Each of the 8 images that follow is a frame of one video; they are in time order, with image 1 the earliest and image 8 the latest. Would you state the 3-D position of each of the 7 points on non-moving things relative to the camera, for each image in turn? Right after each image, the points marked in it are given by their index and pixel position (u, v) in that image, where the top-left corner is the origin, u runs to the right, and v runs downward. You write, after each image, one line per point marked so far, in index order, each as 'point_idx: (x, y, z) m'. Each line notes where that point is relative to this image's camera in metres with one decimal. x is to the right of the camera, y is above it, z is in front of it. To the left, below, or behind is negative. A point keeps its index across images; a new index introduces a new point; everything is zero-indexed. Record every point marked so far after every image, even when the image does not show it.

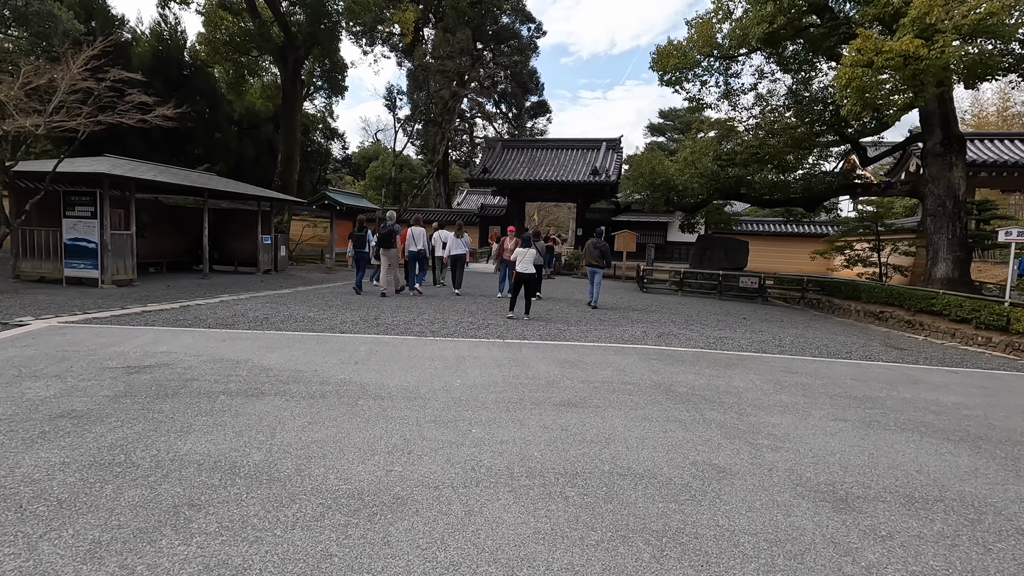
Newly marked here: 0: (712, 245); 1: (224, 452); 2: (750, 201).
0: (+5.5, +1.2, +14.7) m
1: (-1.4, -0.8, +2.6) m
2: (+5.9, +2.2, +13.3) m
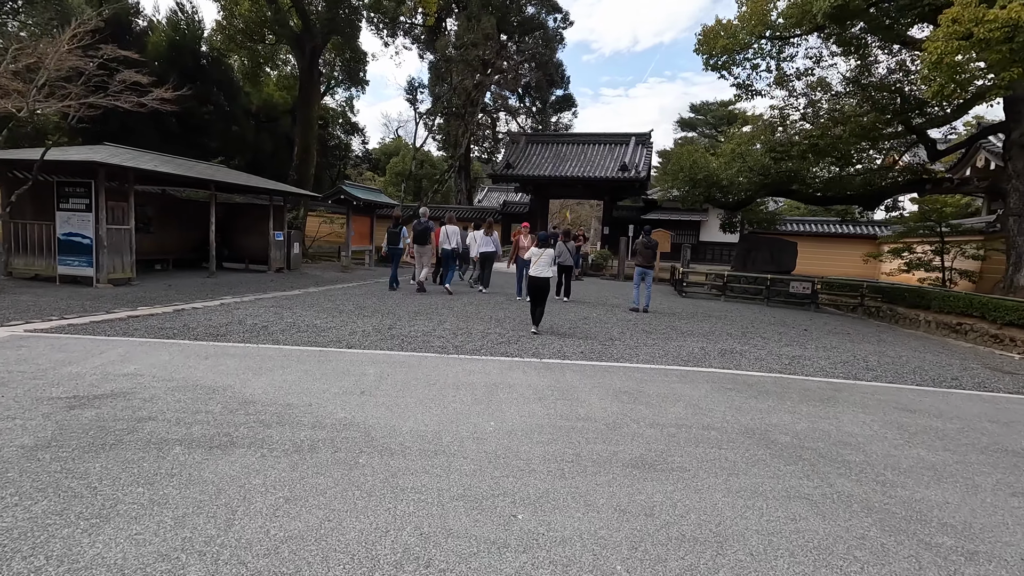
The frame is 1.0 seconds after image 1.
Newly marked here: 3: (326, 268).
0: (+6.2, +1.1, +13.5) m
1: (-1.2, -0.9, +1.7) m
2: (+6.5, +2.0, +12.1) m
3: (-5.1, +0.6, +14.8) m
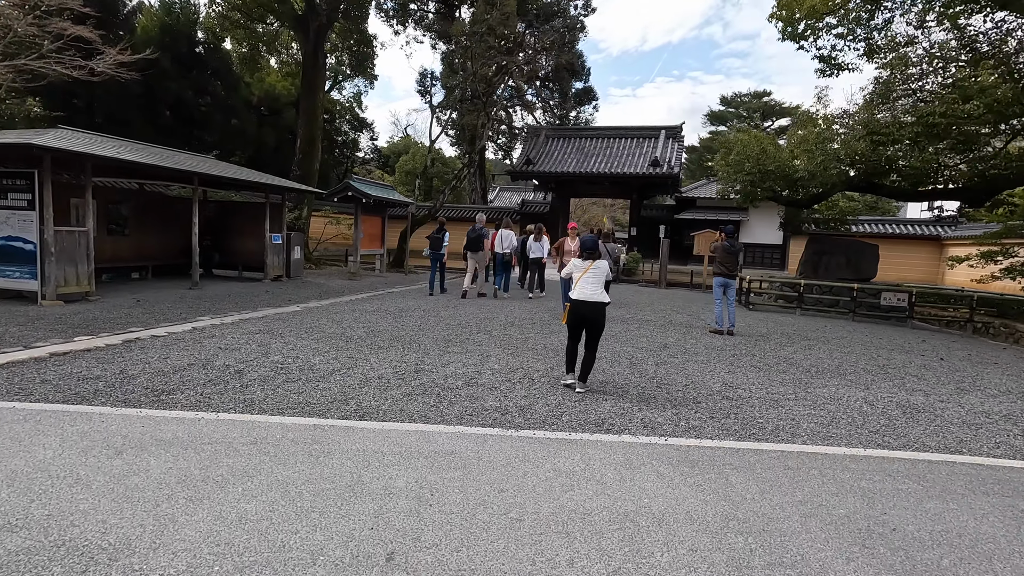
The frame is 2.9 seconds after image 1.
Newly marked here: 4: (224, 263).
0: (+6.9, +0.9, +11.6) m
1: (-0.6, -1.1, -0.1) m
2: (+7.2, +1.8, +10.2) m
3: (-4.4, +0.3, +13.0) m
4: (-6.2, +0.5, +11.5) m
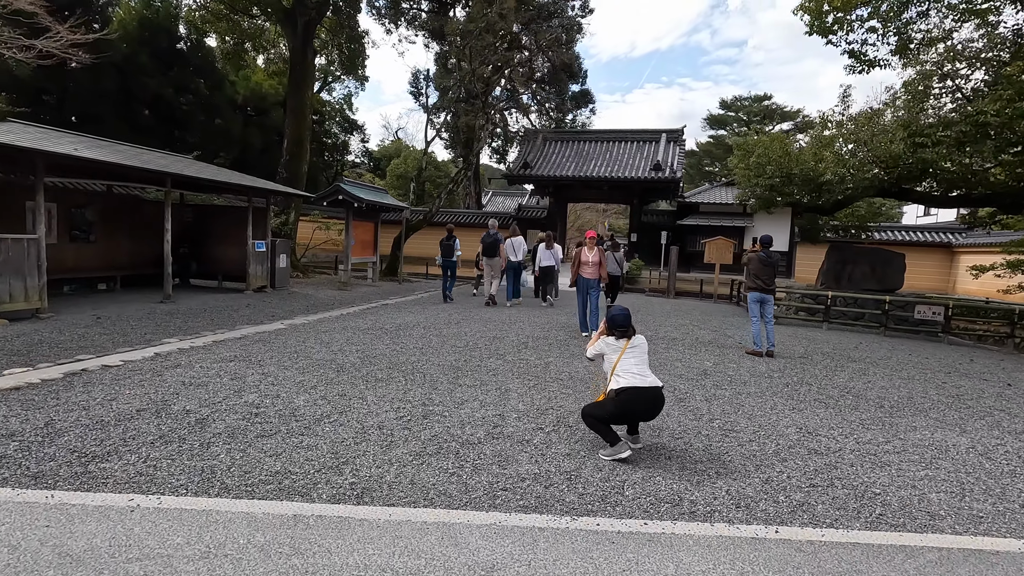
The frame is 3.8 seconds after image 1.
0: (+7.0, +0.6, +10.9) m
1: (-0.3, -1.2, -0.9) m
2: (+7.3, +1.6, +9.6) m
3: (-4.3, +0.1, +12.1) m
4: (-6.1, +0.3, +10.5) m
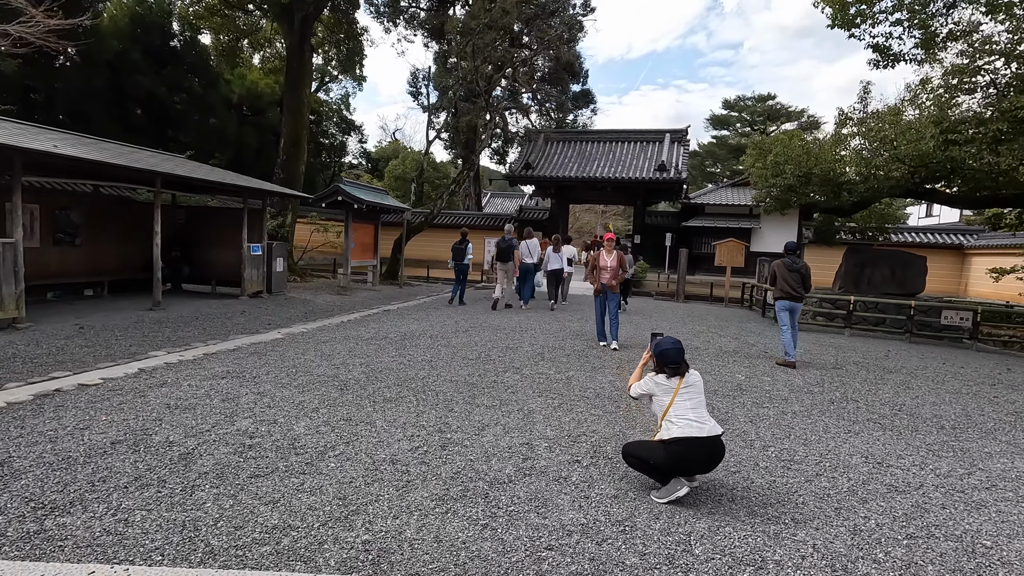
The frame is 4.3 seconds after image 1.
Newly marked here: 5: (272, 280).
0: (+7.1, +0.5, +10.6) m
1: (-0.1, -1.3, -1.3) m
2: (+7.4, +1.5, +9.2) m
3: (-4.2, 0.0, +11.7) m
4: (-6.0, +0.2, +10.1) m
5: (-4.5, +0.2, +10.1) m
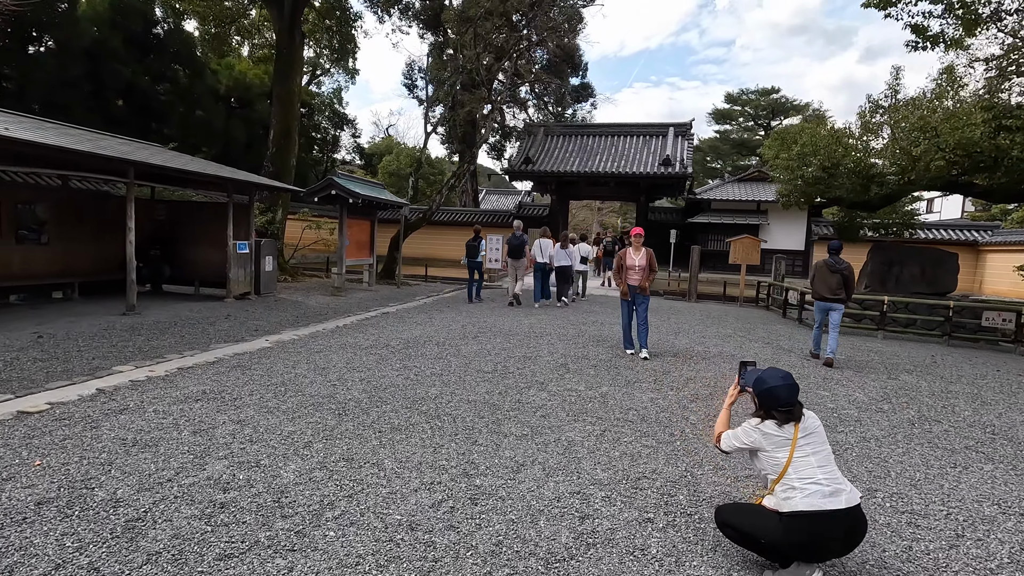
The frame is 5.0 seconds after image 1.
0: (+7.3, +0.6, +10.0) m
1: (+0.1, -1.3, -2.0) m
2: (+7.6, +1.5, +8.6) m
3: (-4.1, 0.0, +11.0) m
4: (-5.8, +0.2, +9.3) m
5: (-4.4, +0.1, +9.4) m
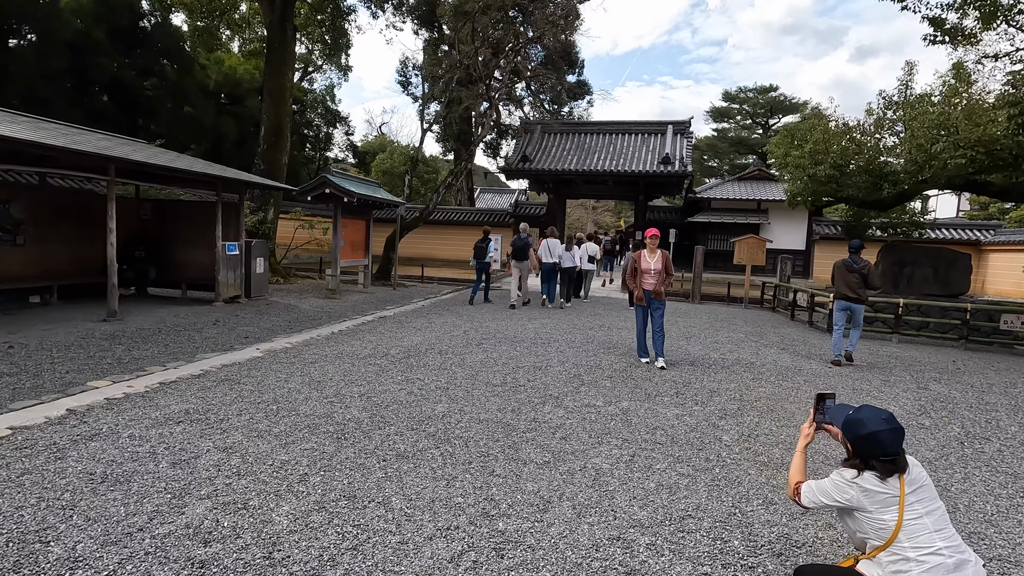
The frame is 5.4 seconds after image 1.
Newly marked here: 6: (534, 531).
0: (+7.3, +0.5, +9.7) m
1: (+0.3, -1.4, -2.3) m
2: (+7.6, +1.5, +8.3) m
3: (-4.1, -0.1, +10.6) m
4: (-5.8, +0.1, +8.9) m
5: (-4.4, +0.1, +9.0) m
6: (+0.1, -1.0, +2.2) m
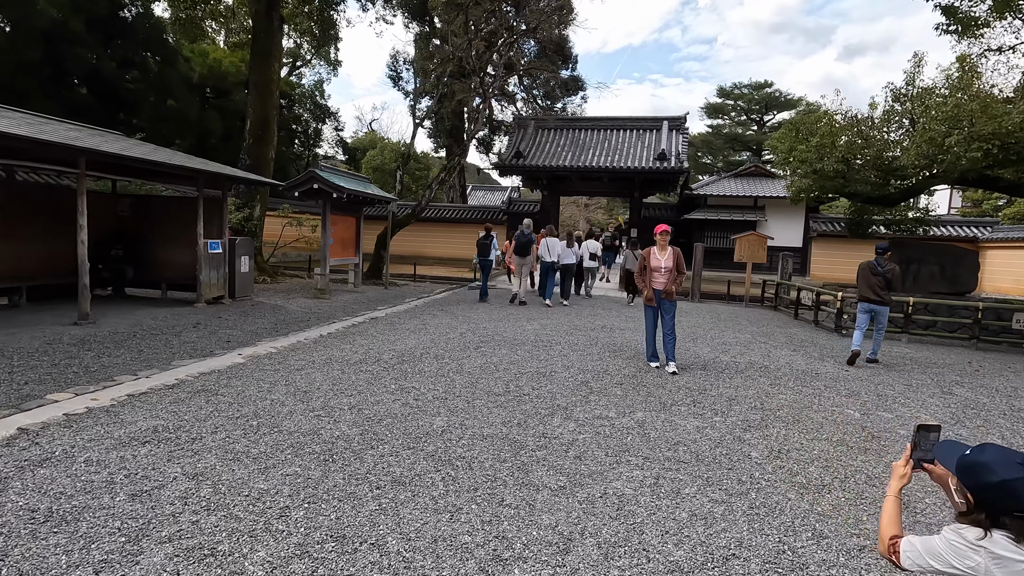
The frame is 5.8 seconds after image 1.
0: (+7.2, +0.6, +9.5) m
1: (+0.5, -1.4, -2.7) m
2: (+7.6, +1.5, +8.1) m
3: (-4.2, -0.1, +10.1) m
4: (-5.8, +0.1, +8.4) m
5: (-4.4, +0.1, +8.6) m
6: (+0.2, -1.0, +1.9) m
